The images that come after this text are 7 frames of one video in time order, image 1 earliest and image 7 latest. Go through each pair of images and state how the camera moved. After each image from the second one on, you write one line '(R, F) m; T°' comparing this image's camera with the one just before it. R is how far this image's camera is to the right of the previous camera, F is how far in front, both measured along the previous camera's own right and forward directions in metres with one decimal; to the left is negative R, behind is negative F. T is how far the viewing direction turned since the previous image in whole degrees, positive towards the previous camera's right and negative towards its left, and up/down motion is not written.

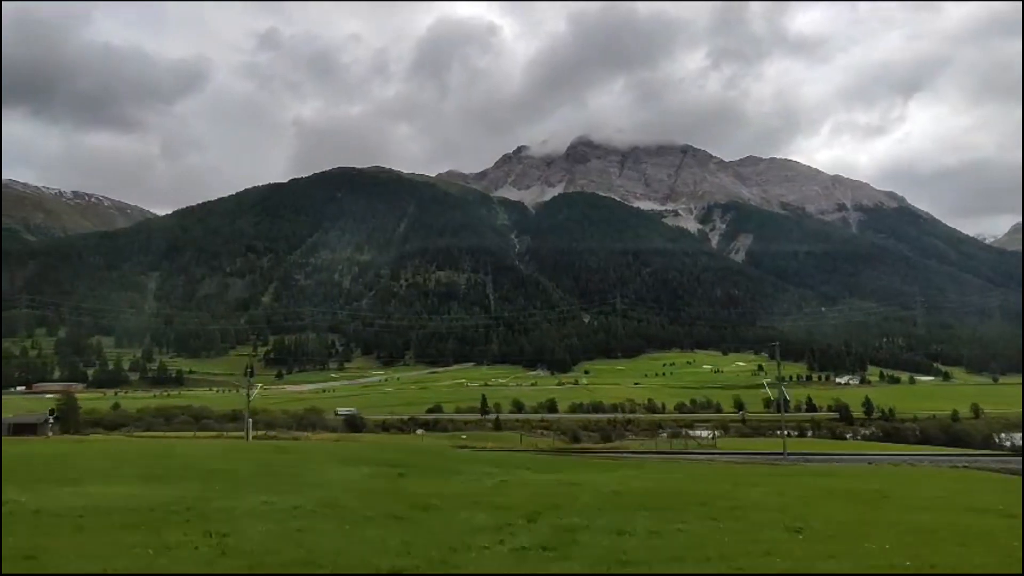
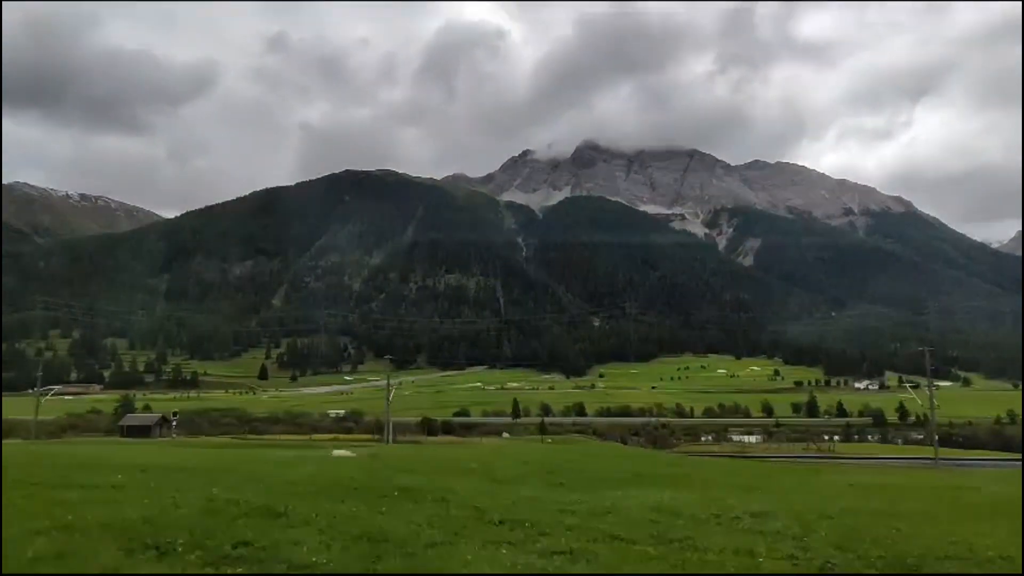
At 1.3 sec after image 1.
(-2.2, 0.0) m; 0°
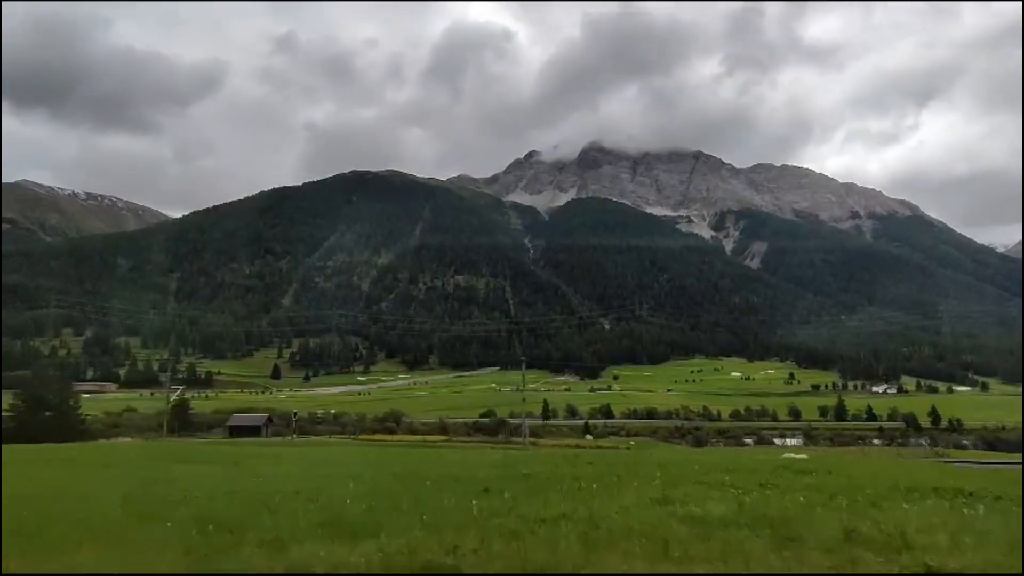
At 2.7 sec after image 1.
(-2.2, -0.1) m; 0°
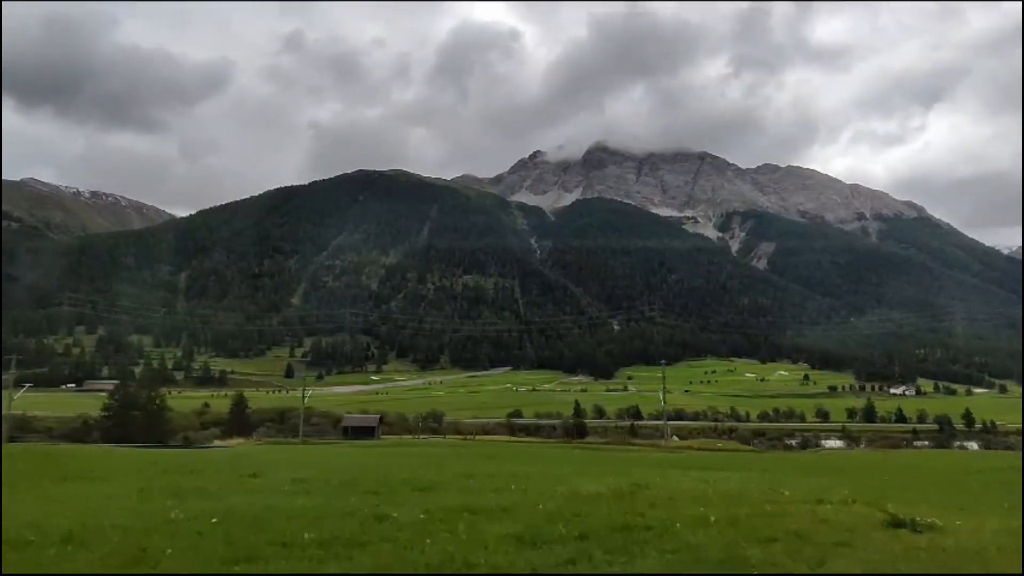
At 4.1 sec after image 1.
(-2.4, 0.0) m; 0°
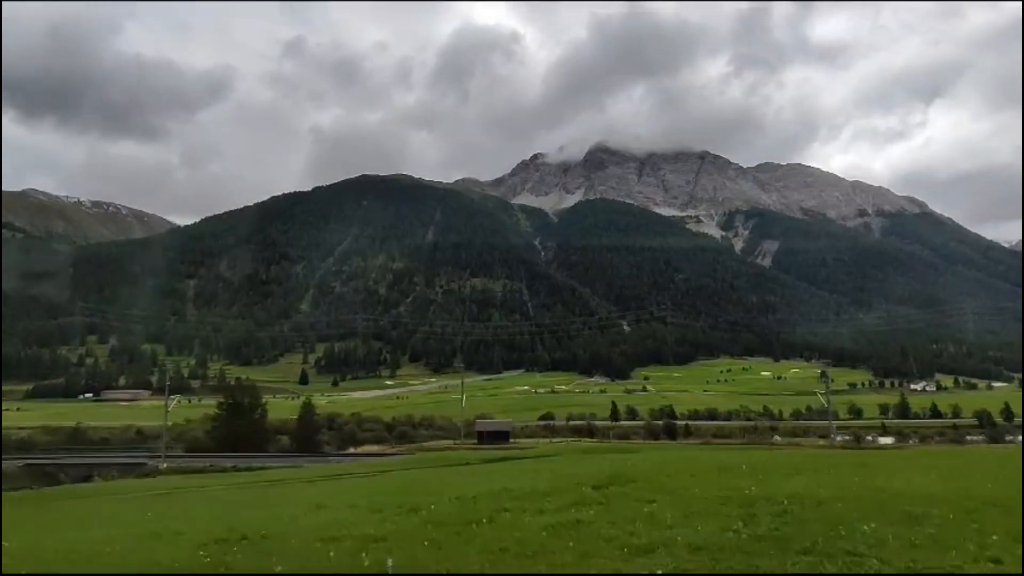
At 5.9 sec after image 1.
(-2.7, 0.0) m; 0°
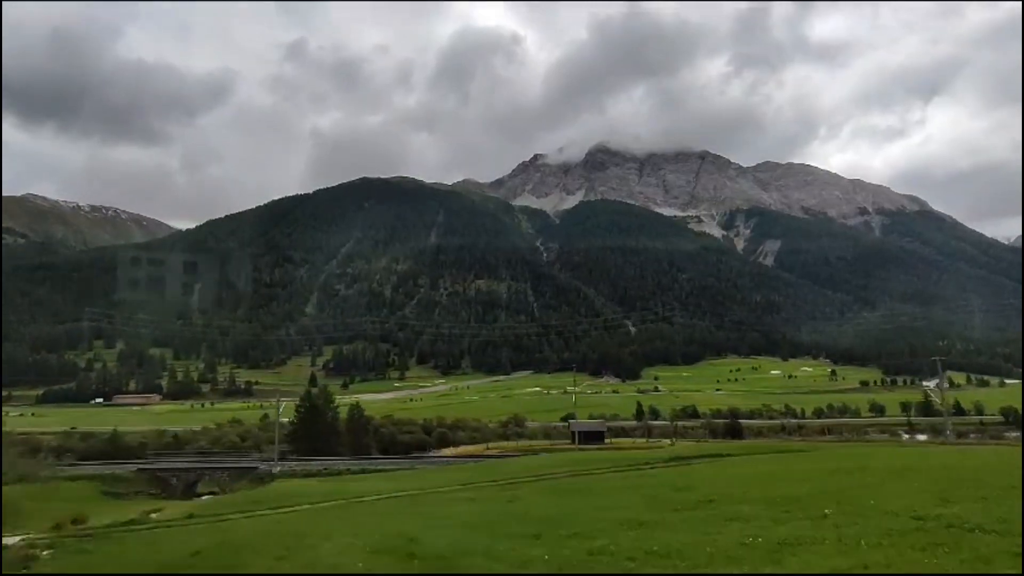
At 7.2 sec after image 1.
(-2.0, 0.0) m; 0°
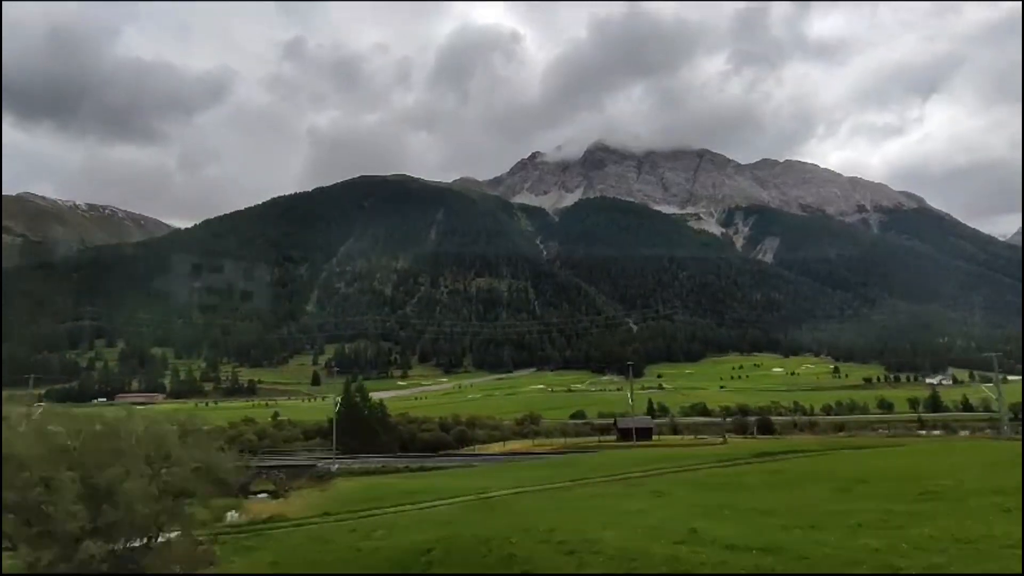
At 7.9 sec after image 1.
(-1.0, 0.0) m; 0°
